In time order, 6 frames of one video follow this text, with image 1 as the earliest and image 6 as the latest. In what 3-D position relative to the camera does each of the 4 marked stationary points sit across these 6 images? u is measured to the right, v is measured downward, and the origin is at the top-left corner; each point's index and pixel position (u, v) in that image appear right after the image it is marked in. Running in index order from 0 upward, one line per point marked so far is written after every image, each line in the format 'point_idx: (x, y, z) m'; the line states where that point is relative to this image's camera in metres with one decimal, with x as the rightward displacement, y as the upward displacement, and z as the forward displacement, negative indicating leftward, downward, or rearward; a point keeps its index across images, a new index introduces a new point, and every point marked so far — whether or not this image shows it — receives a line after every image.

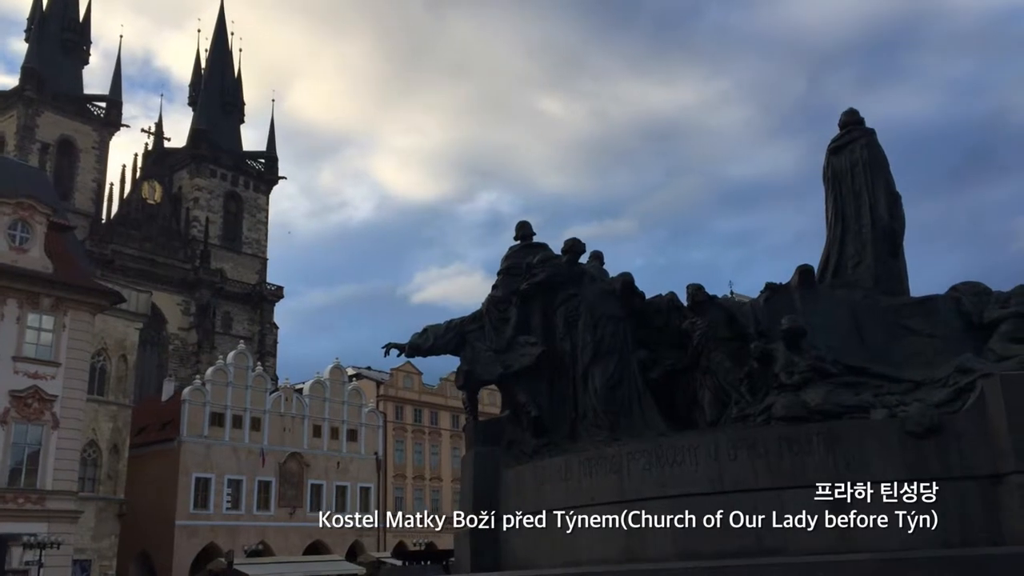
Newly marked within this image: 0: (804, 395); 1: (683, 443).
0: (+2.9, -1.1, +9.1) m
1: (+1.7, -1.5, +8.8) m
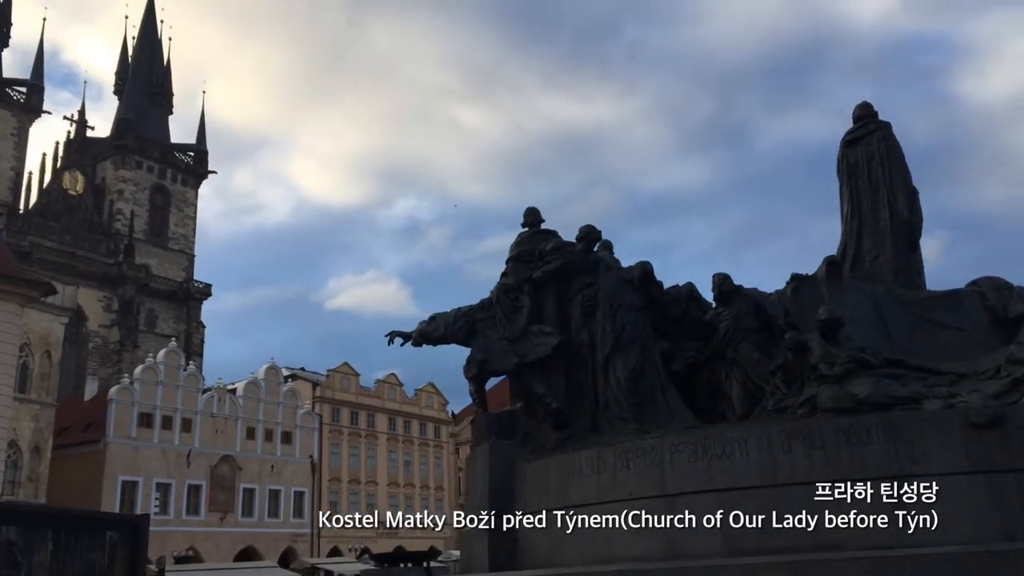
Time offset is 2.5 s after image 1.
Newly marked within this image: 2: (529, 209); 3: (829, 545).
0: (+3.3, -0.9, +8.8) m
1: (+2.0, -1.4, +8.4) m
2: (+0.2, +1.1, +12.2) m
3: (+2.8, -2.2, +7.7) m
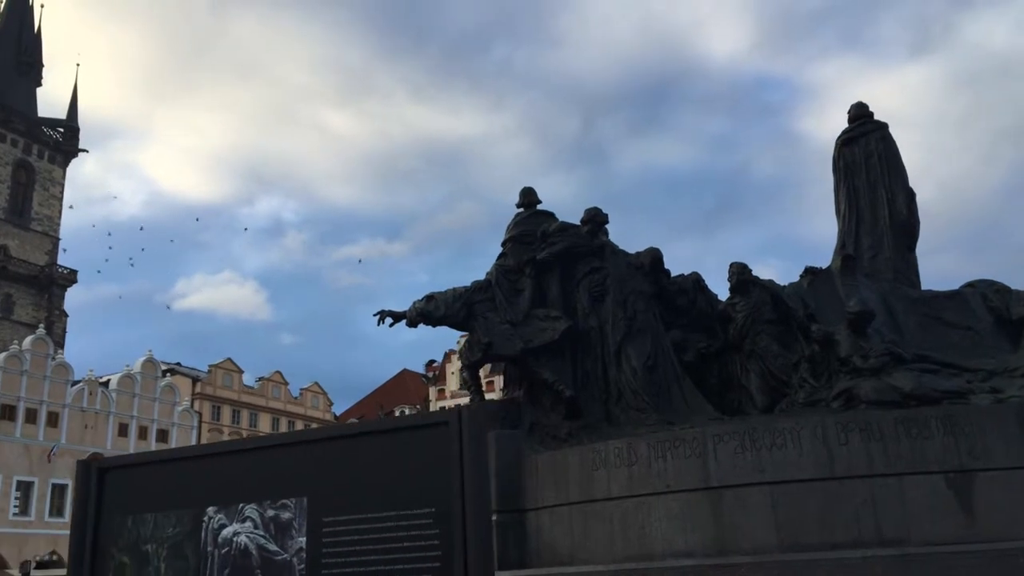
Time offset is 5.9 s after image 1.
0: (+3.6, -0.9, +8.6) m
1: (+2.4, -1.2, +8.1) m
2: (+0.2, +1.3, +11.5) m
3: (+3.2, -2.1, +7.5) m
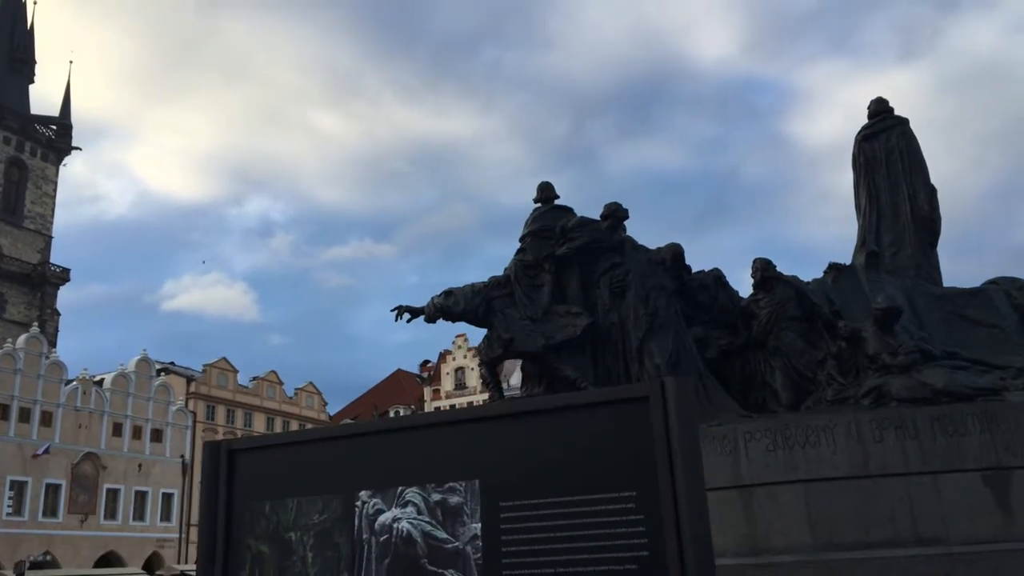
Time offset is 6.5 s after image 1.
0: (+3.8, -0.8, +8.5) m
1: (+2.6, -1.2, +7.9) m
2: (+0.4, +1.3, +11.4) m
3: (+3.4, -2.0, +7.3) m
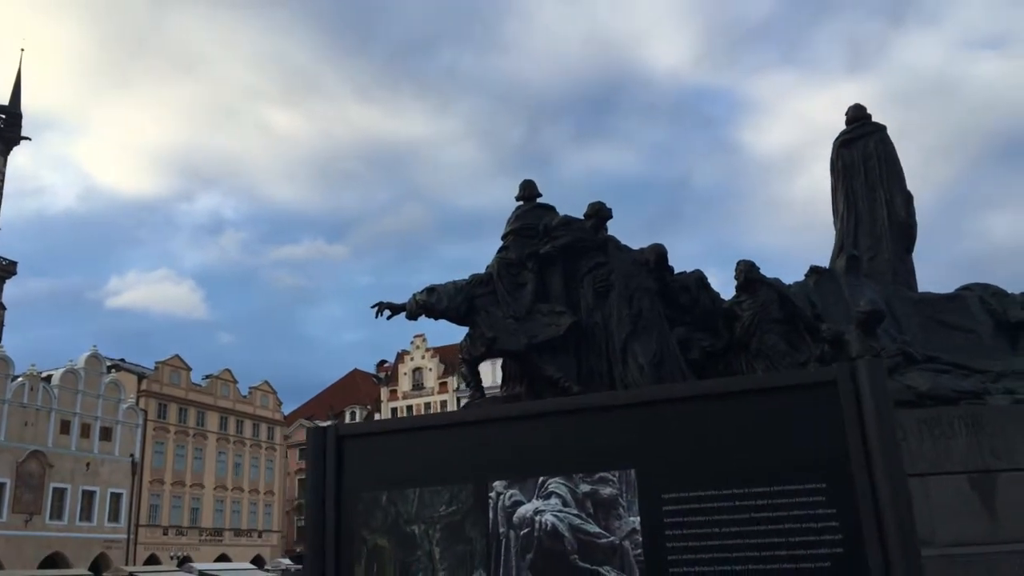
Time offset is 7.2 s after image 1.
0: (+3.7, -0.9, +8.5) m
1: (+2.5, -1.2, +7.9) m
2: (+0.1, +1.3, +11.3) m
3: (+3.3, -2.0, +7.4) m
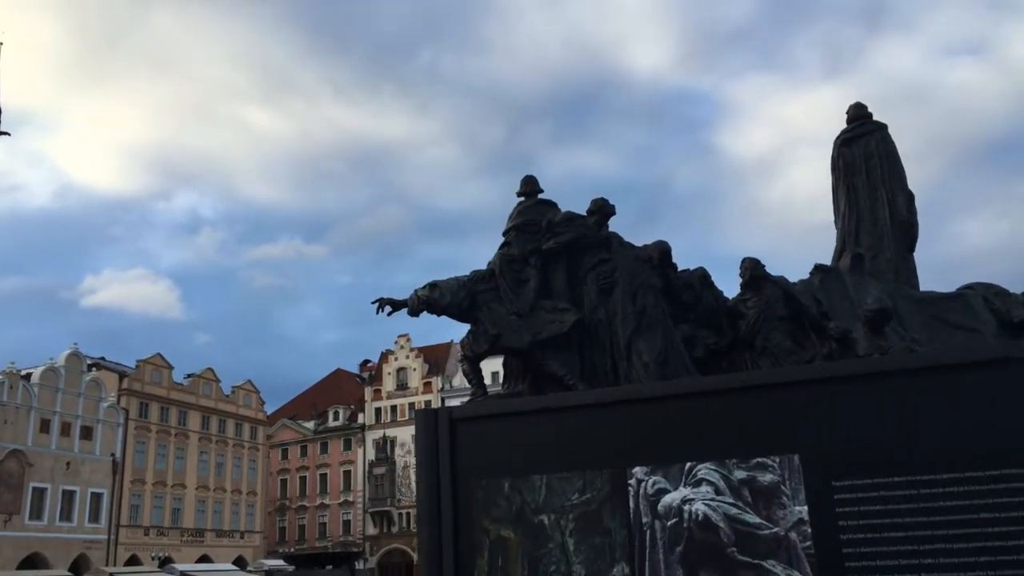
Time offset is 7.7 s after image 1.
0: (+3.7, -0.8, +8.5) m
1: (+2.6, -1.2, +7.9) m
2: (+0.2, +1.4, +11.1) m
3: (+3.4, -2.0, +7.3) m
